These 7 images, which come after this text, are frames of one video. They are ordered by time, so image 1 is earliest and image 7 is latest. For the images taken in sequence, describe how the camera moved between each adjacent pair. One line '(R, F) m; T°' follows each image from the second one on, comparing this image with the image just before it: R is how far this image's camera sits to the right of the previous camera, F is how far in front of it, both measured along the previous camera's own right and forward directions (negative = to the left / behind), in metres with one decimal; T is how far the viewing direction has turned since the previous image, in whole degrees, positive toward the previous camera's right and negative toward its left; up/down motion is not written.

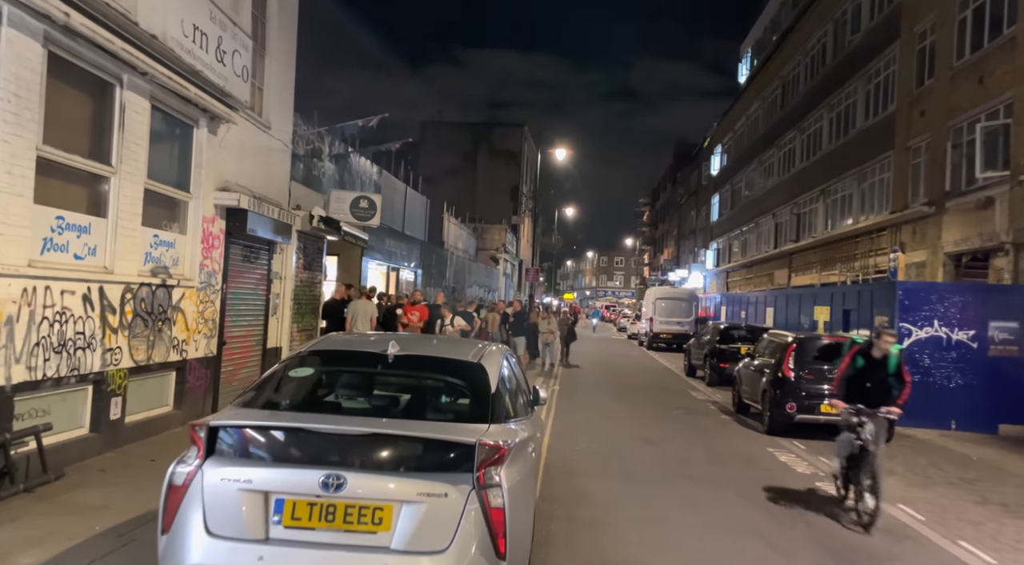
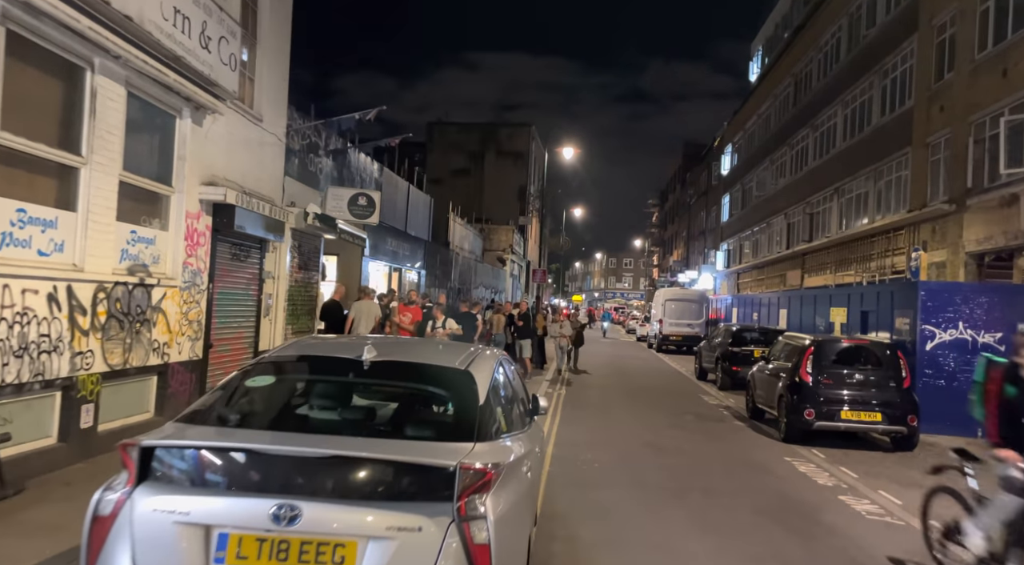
(+0.1, +0.5) m; -1°
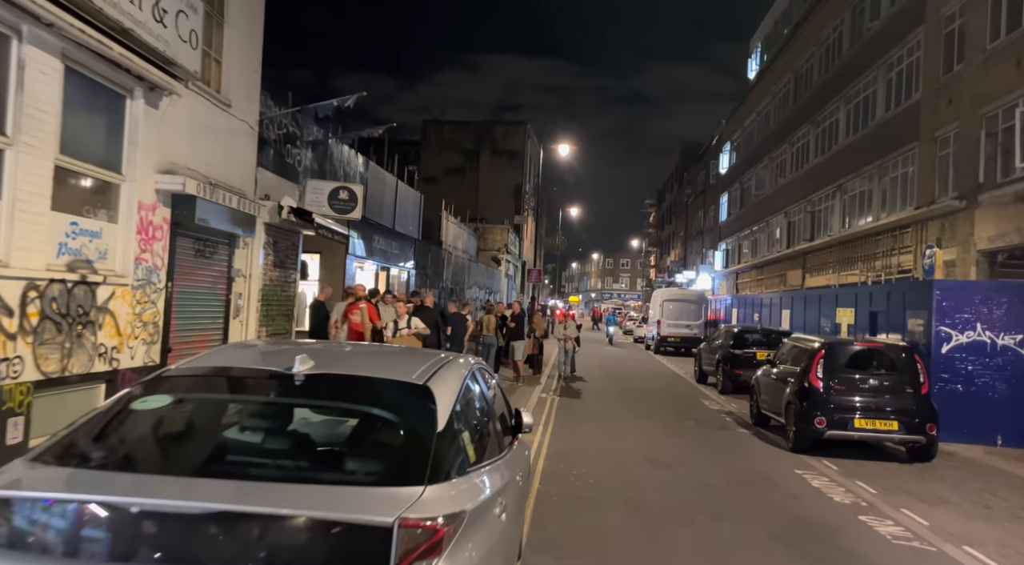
(+0.1, +0.8) m; 0°
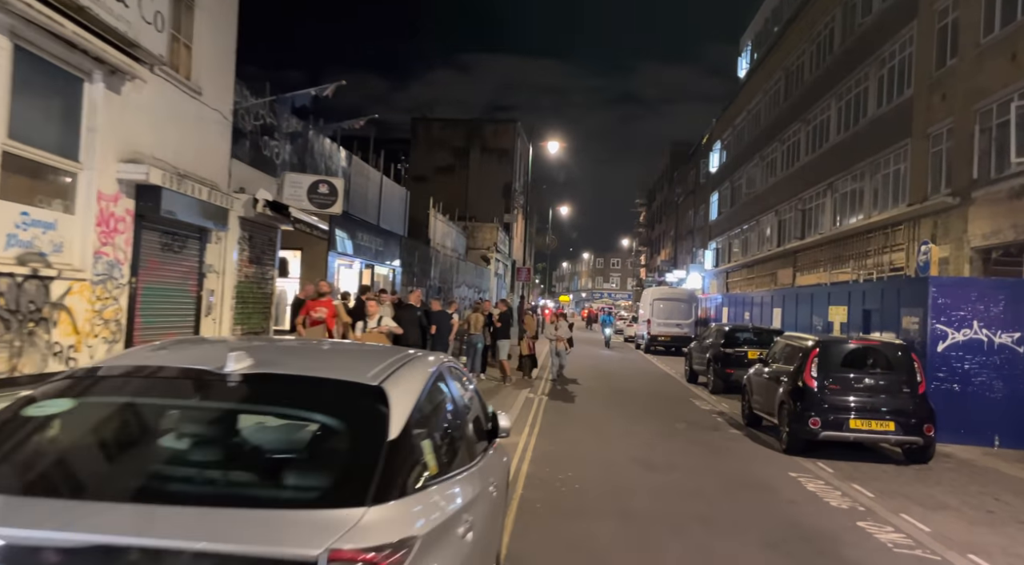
(+0.1, +0.4) m; +1°
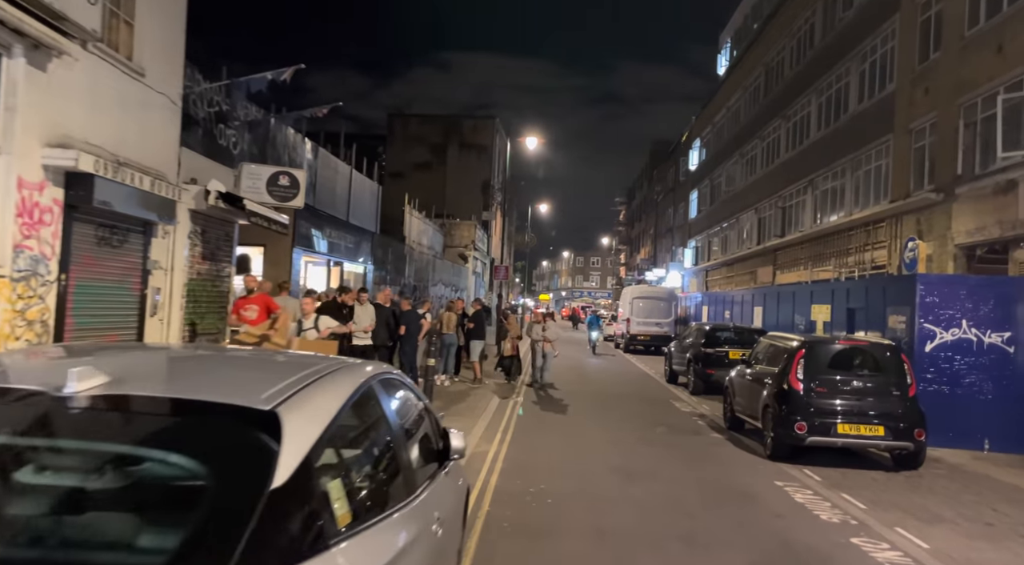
(+0.1, +0.6) m; +2°
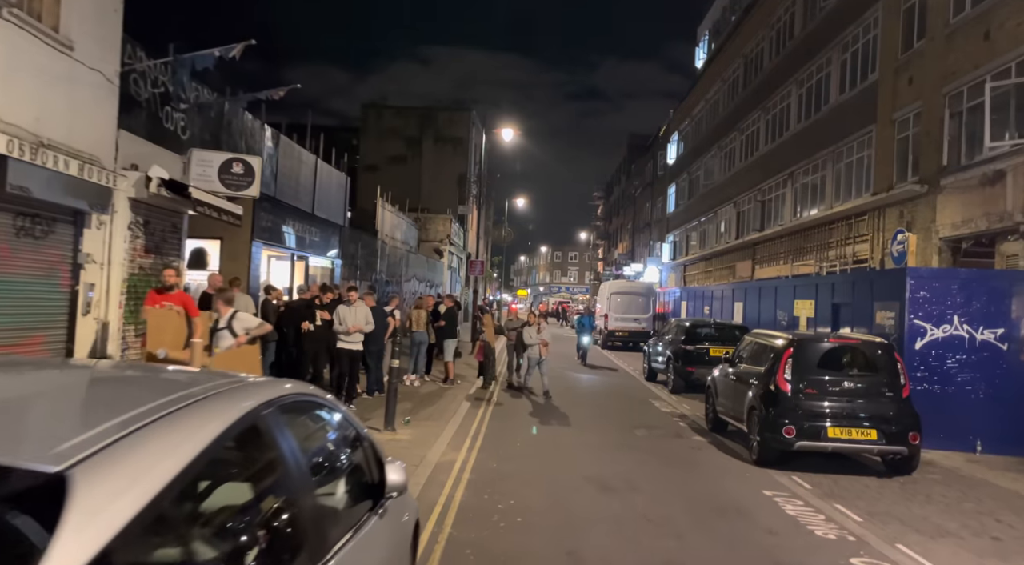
(+0.1, +0.7) m; +2°
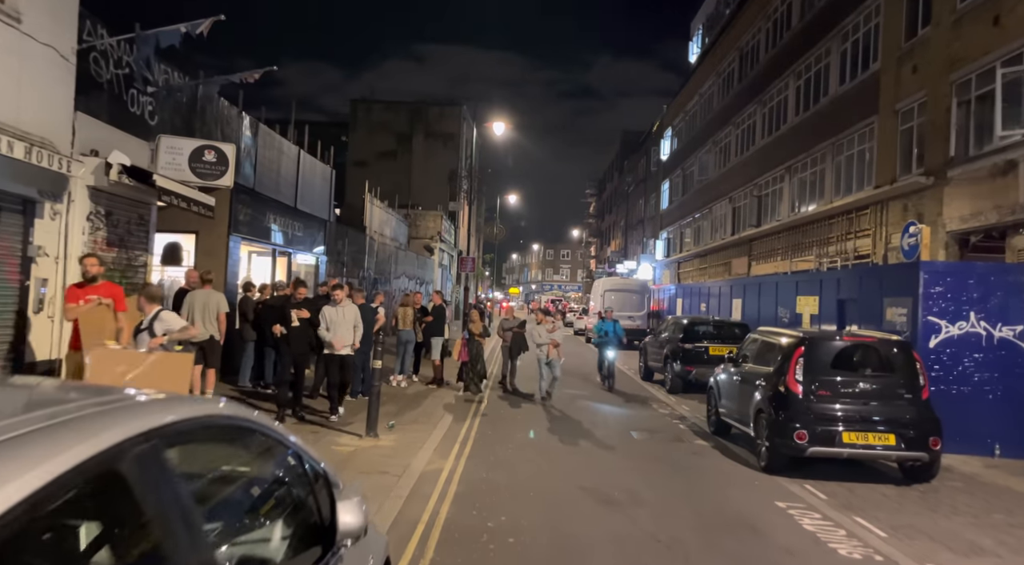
(0.0, +0.7) m; +1°
